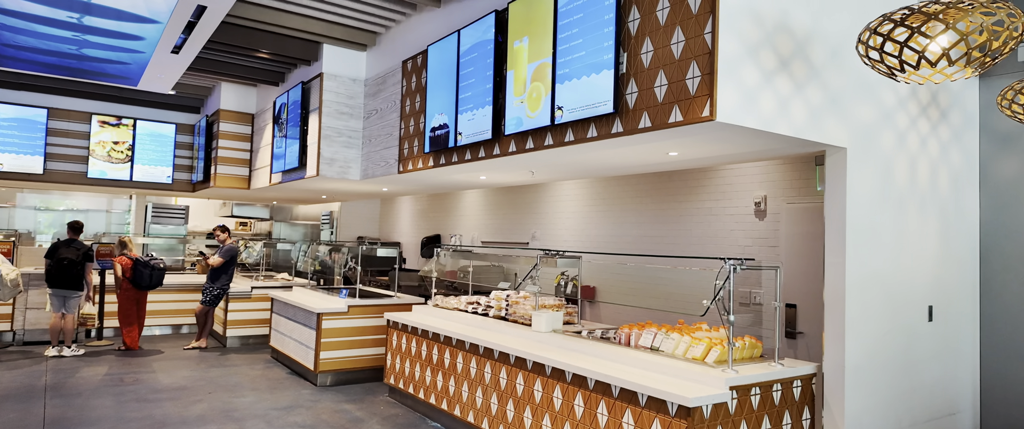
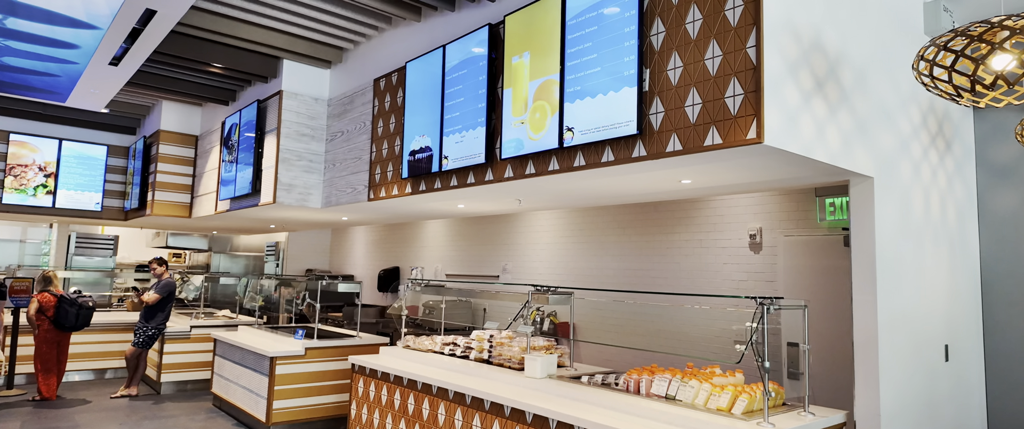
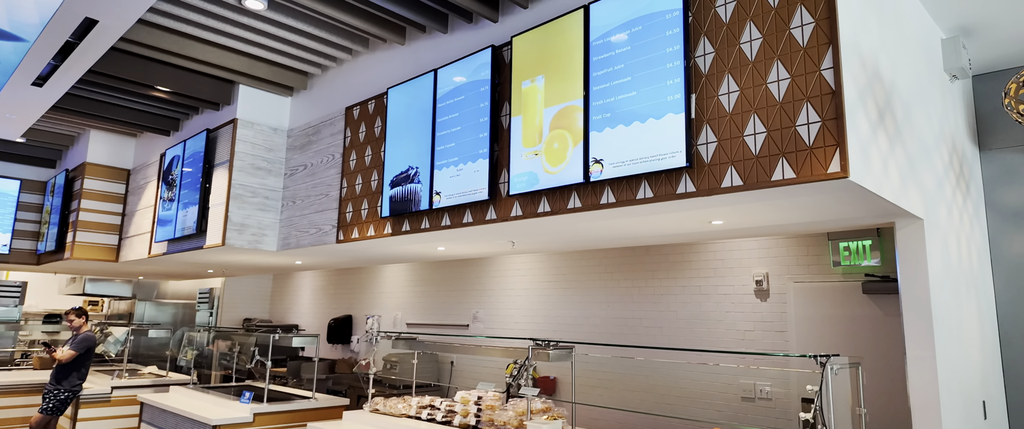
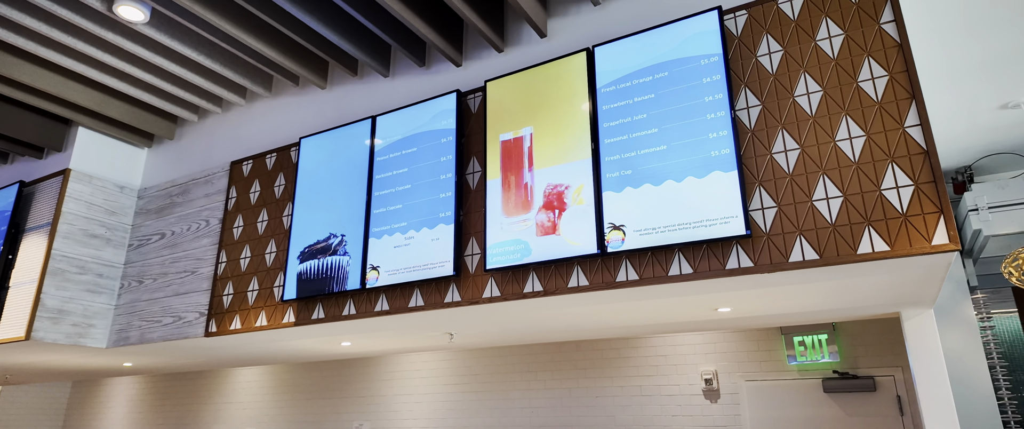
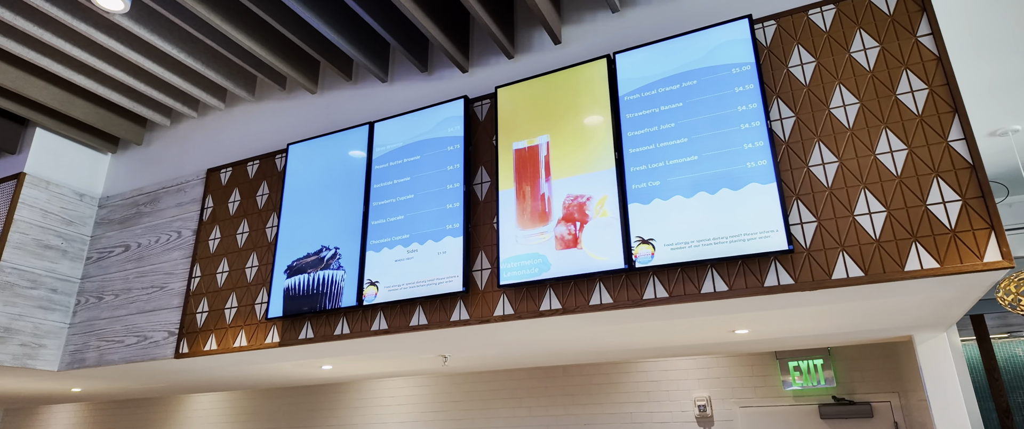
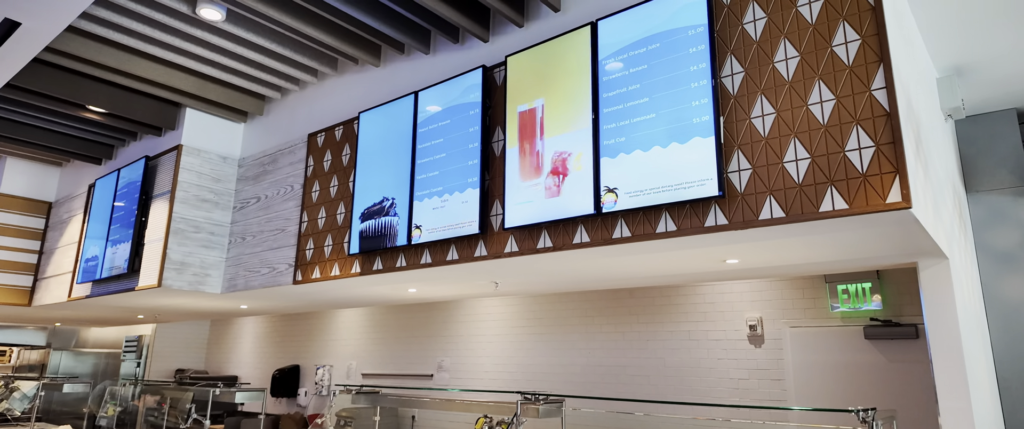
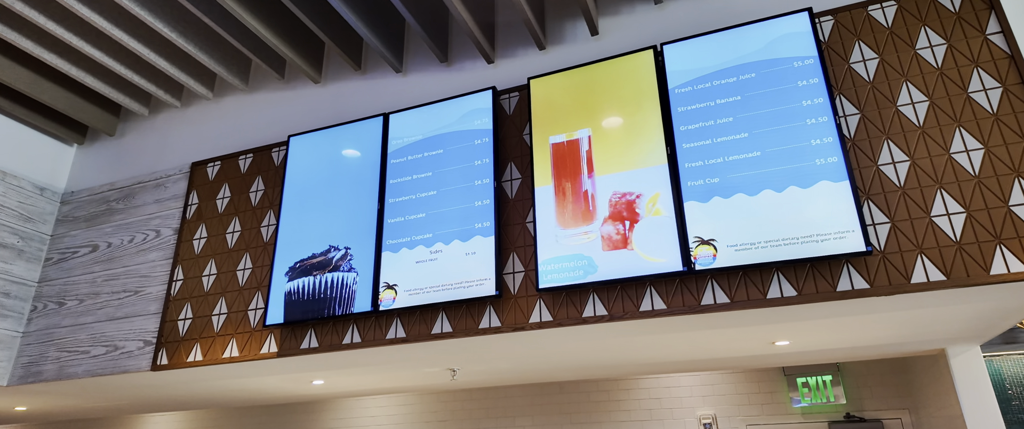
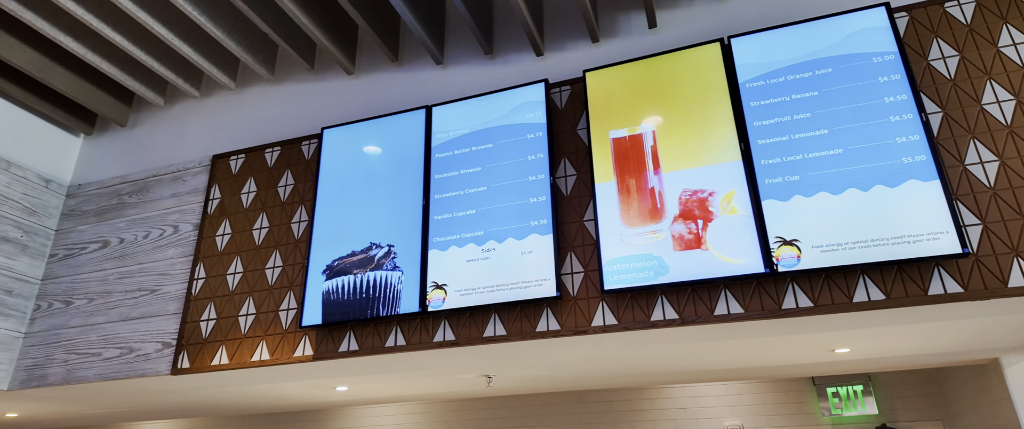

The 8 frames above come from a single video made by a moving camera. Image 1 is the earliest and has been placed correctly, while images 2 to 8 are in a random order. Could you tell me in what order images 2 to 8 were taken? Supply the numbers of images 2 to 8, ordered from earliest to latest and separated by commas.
2, 3, 6, 4, 5, 7, 8
